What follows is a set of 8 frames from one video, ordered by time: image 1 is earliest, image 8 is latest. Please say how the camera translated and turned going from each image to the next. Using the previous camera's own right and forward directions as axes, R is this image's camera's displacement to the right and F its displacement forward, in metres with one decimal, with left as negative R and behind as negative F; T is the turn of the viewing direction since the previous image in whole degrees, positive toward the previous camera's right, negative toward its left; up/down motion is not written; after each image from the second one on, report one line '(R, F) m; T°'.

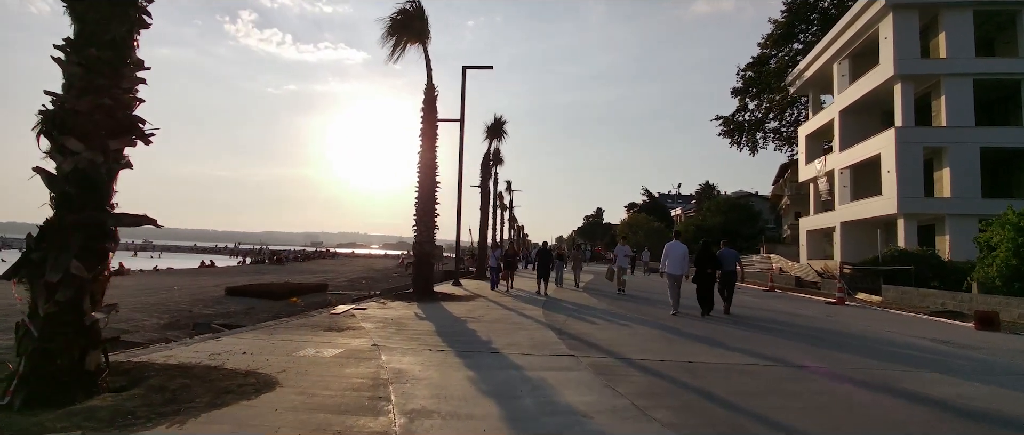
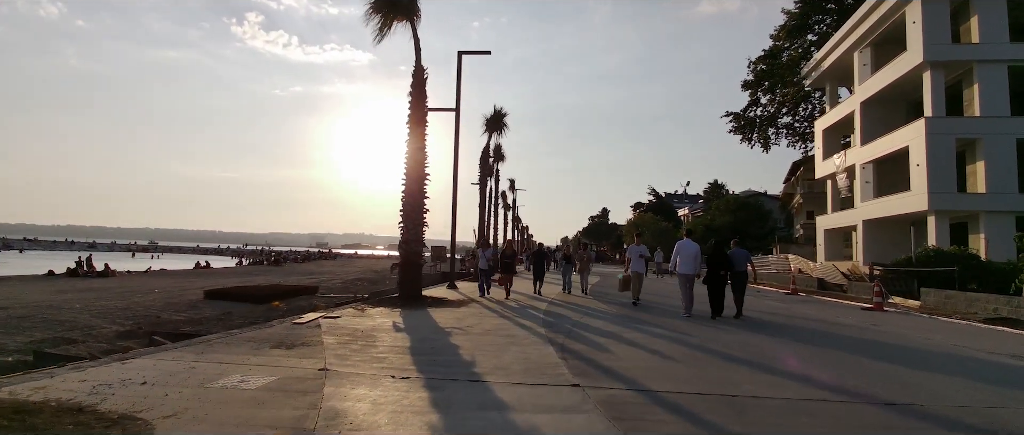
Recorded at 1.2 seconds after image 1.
(+0.2, +1.6) m; -1°
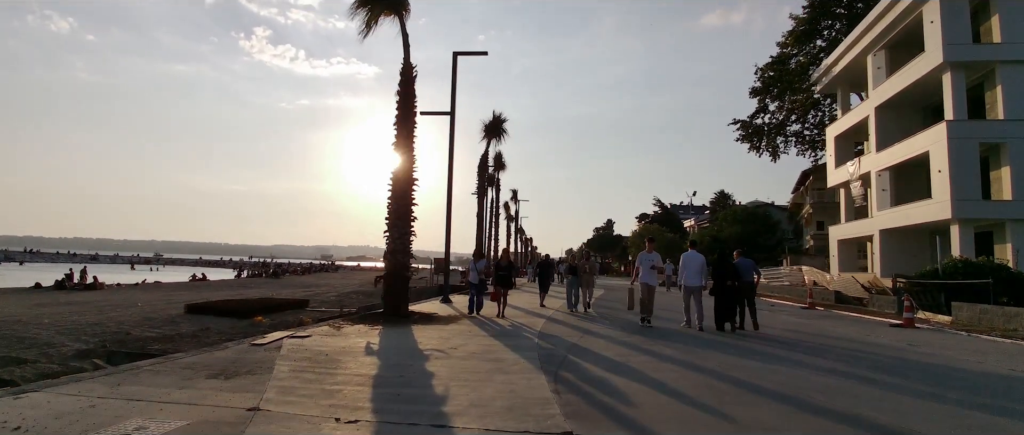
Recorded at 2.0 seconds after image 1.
(+0.2, +1.1) m; 0°
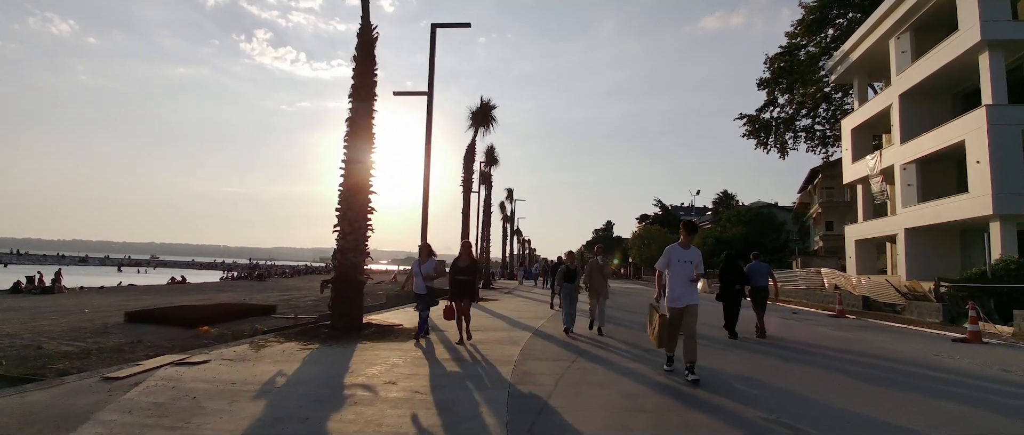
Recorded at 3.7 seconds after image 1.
(+0.4, +2.3) m; 0°
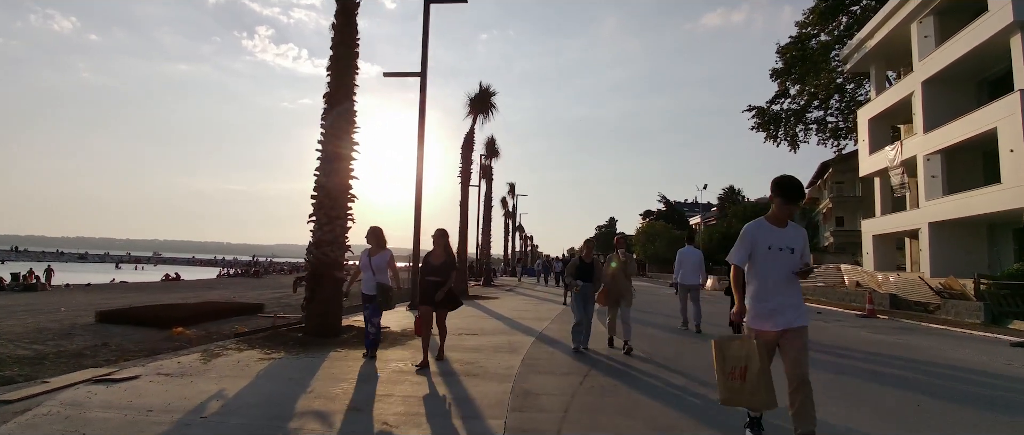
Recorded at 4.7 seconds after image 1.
(0.0, +1.2) m; 0°
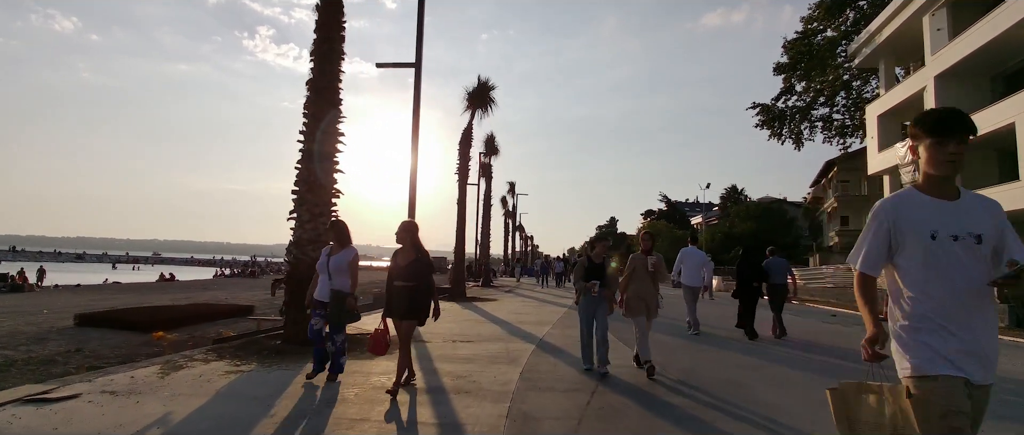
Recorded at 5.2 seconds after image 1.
(0.0, +0.7) m; 0°
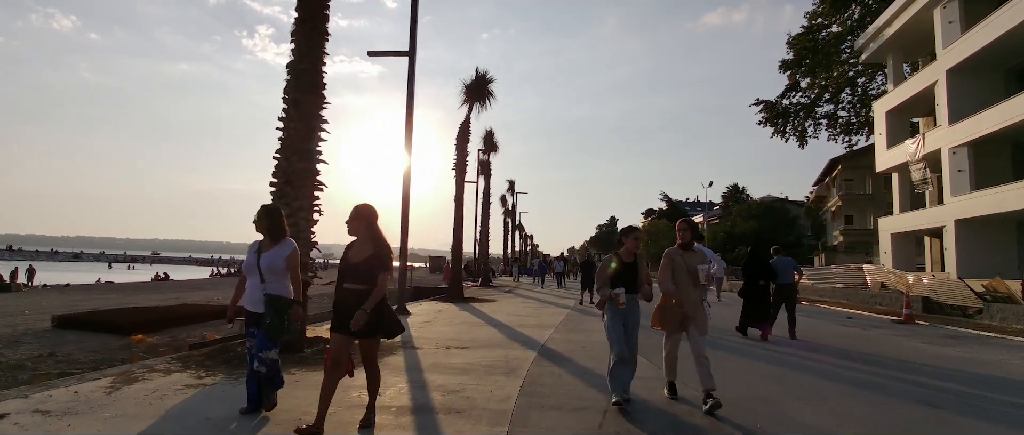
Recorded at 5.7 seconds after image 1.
(0.0, +0.7) m; 0°
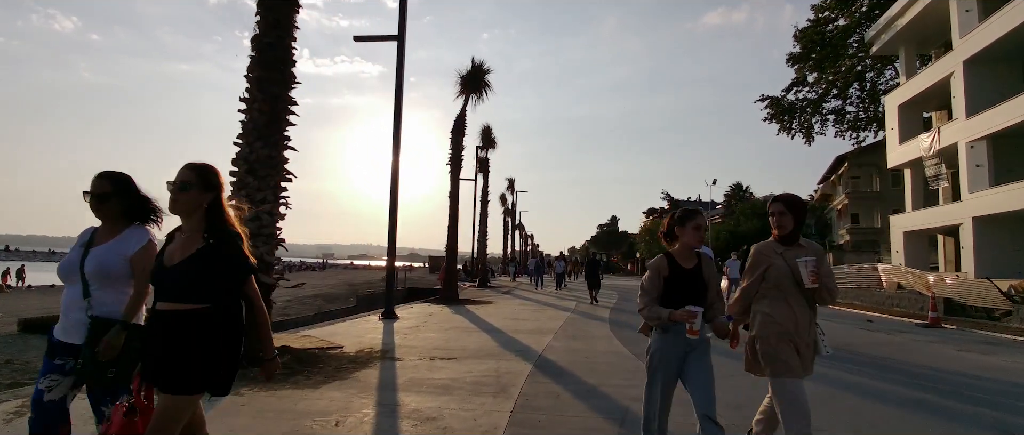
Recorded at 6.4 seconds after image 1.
(+0.1, +0.9) m; 0°
